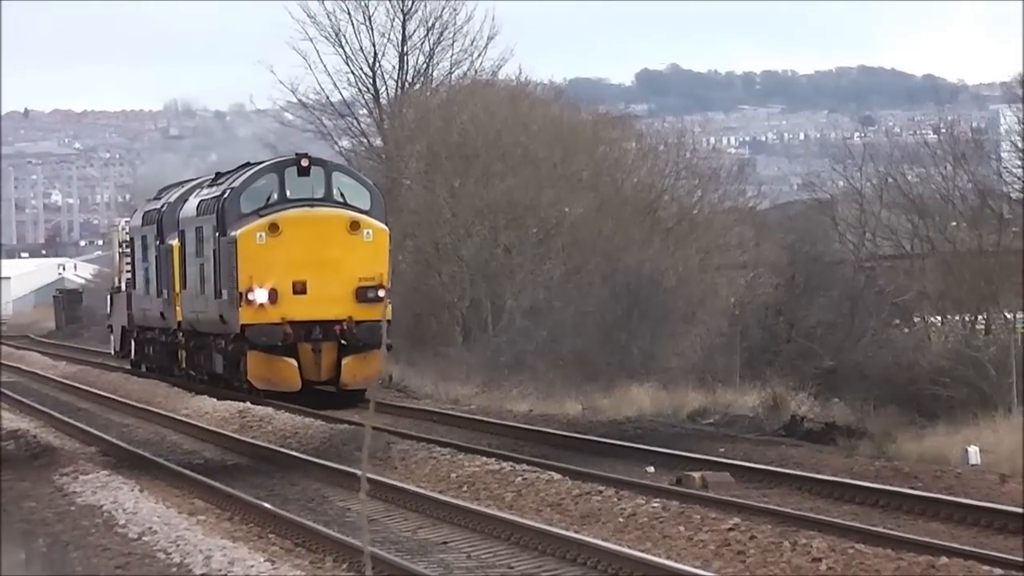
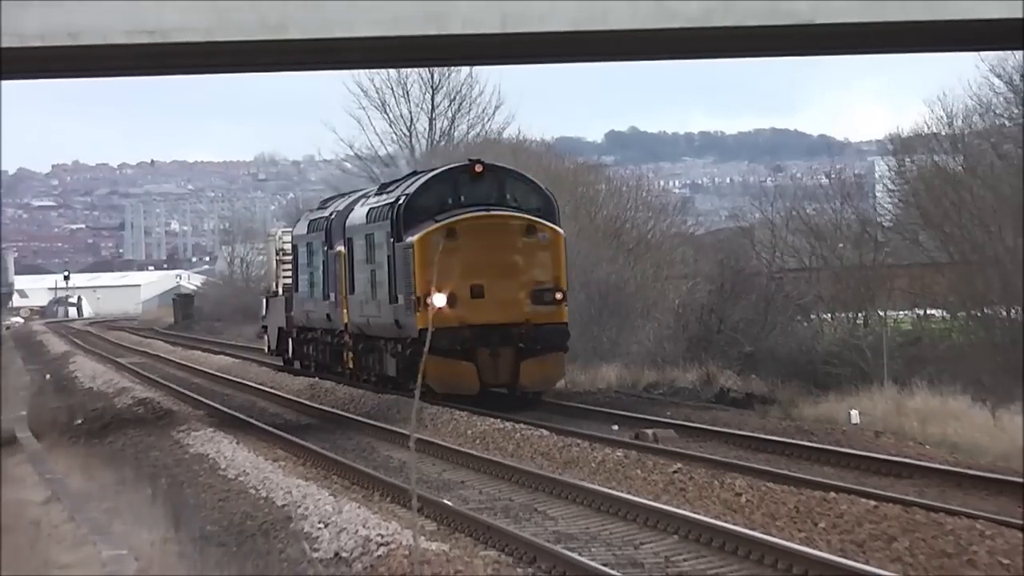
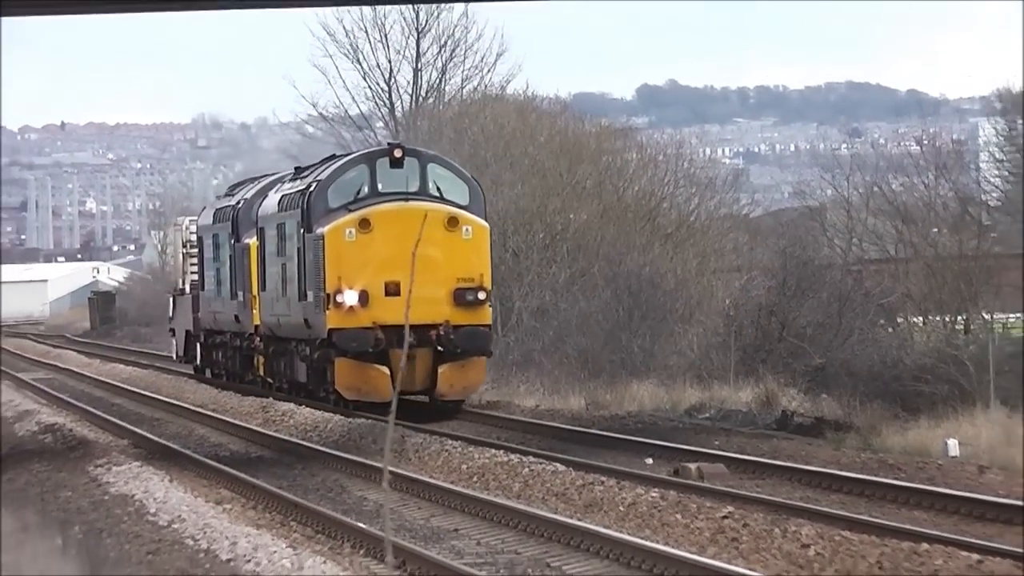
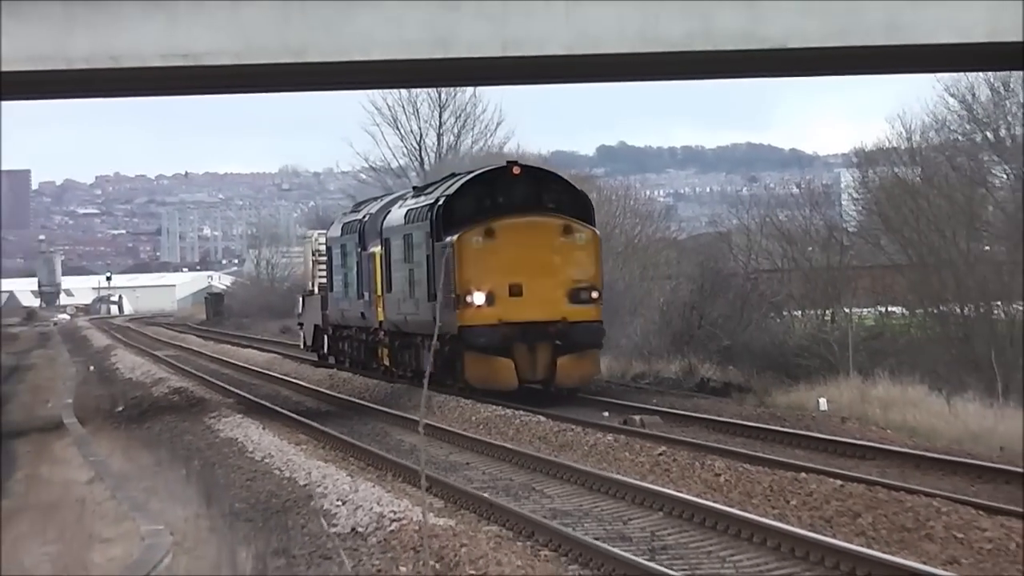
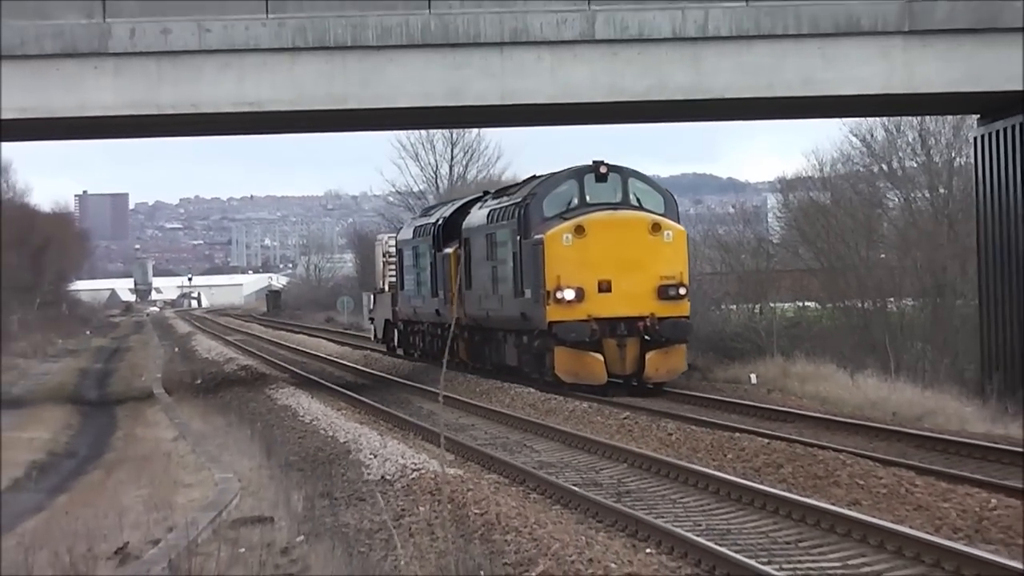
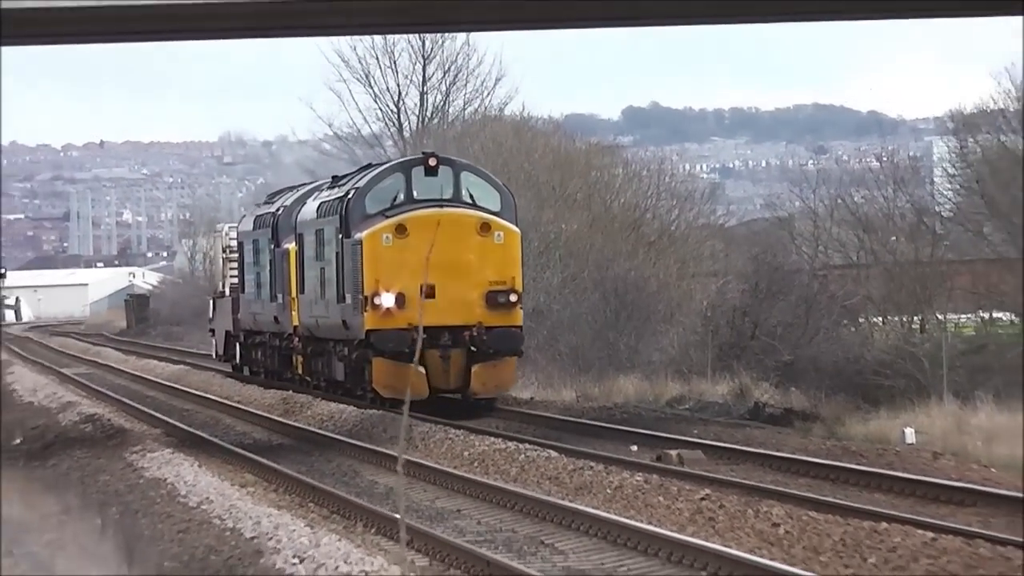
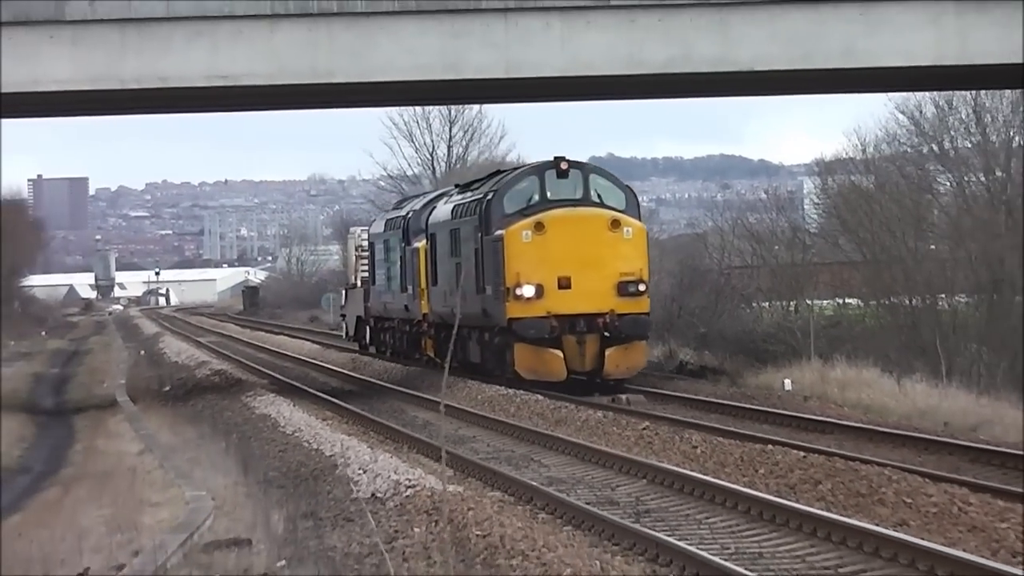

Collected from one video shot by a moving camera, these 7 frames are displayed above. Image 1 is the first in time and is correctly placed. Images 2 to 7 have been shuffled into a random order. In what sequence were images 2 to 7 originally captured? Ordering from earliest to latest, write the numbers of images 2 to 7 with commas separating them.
3, 6, 2, 4, 7, 5
